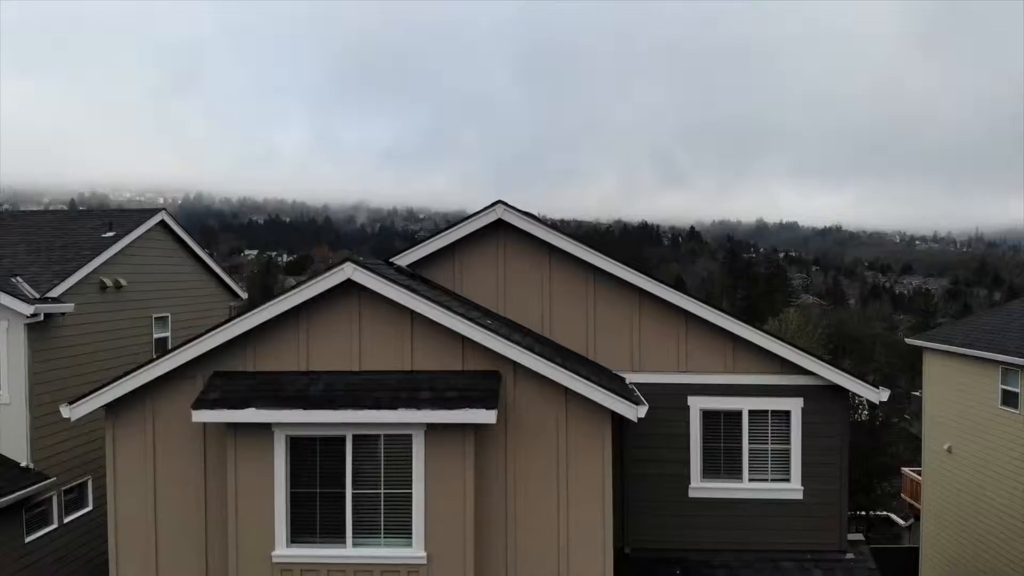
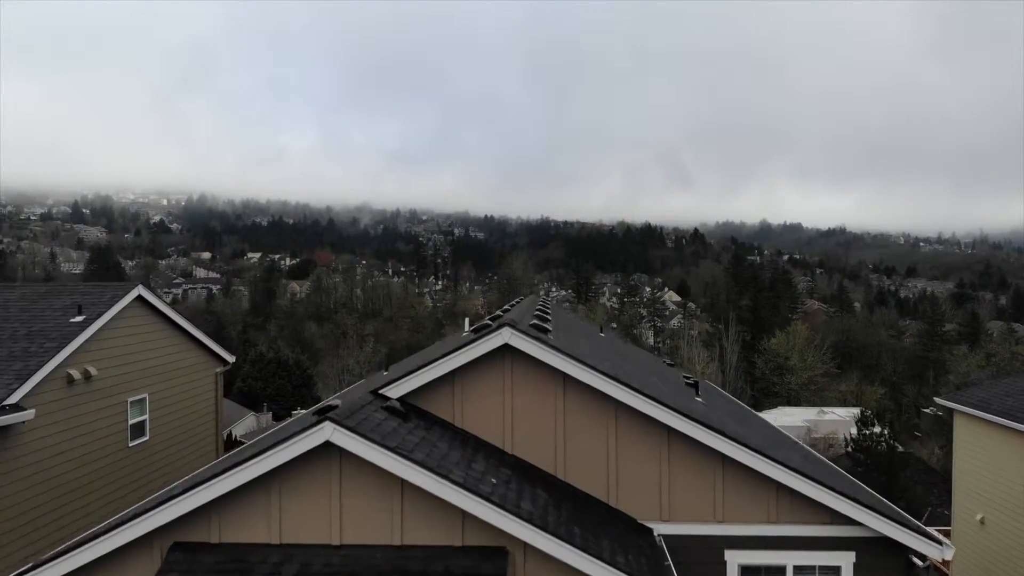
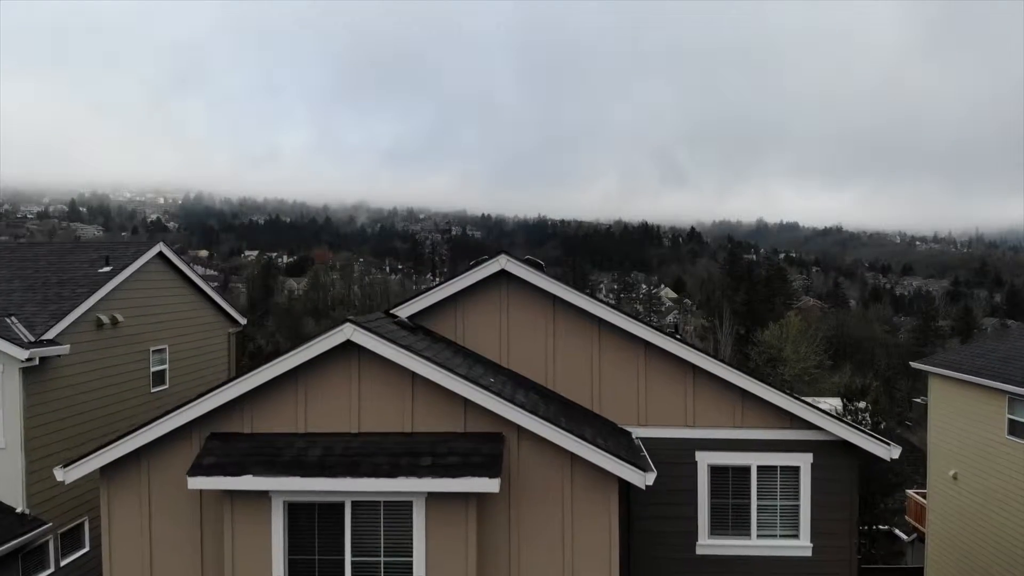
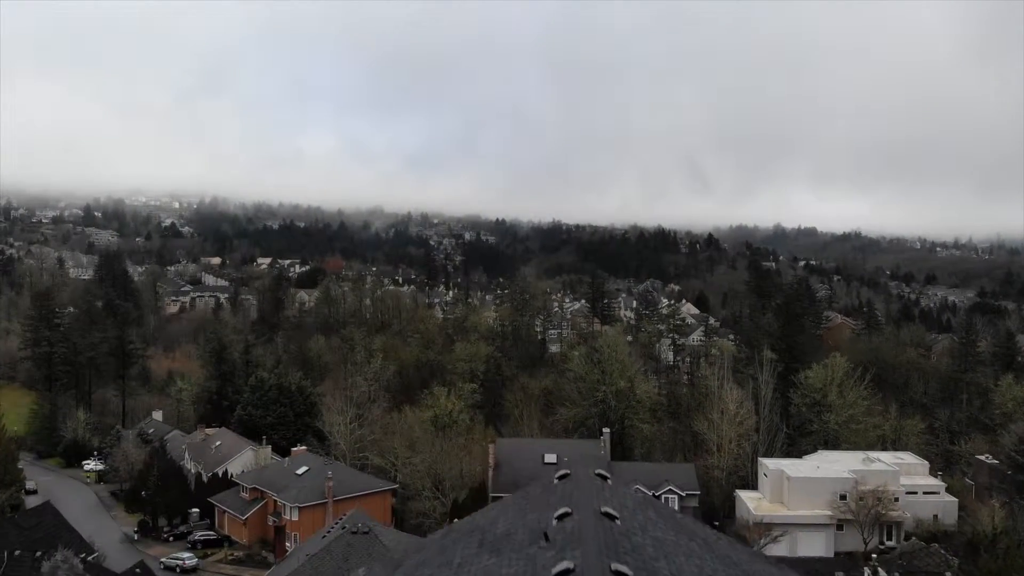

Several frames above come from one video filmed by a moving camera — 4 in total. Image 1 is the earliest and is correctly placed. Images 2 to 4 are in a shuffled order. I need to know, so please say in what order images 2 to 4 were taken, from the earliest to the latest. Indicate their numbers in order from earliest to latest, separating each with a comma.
3, 2, 4
